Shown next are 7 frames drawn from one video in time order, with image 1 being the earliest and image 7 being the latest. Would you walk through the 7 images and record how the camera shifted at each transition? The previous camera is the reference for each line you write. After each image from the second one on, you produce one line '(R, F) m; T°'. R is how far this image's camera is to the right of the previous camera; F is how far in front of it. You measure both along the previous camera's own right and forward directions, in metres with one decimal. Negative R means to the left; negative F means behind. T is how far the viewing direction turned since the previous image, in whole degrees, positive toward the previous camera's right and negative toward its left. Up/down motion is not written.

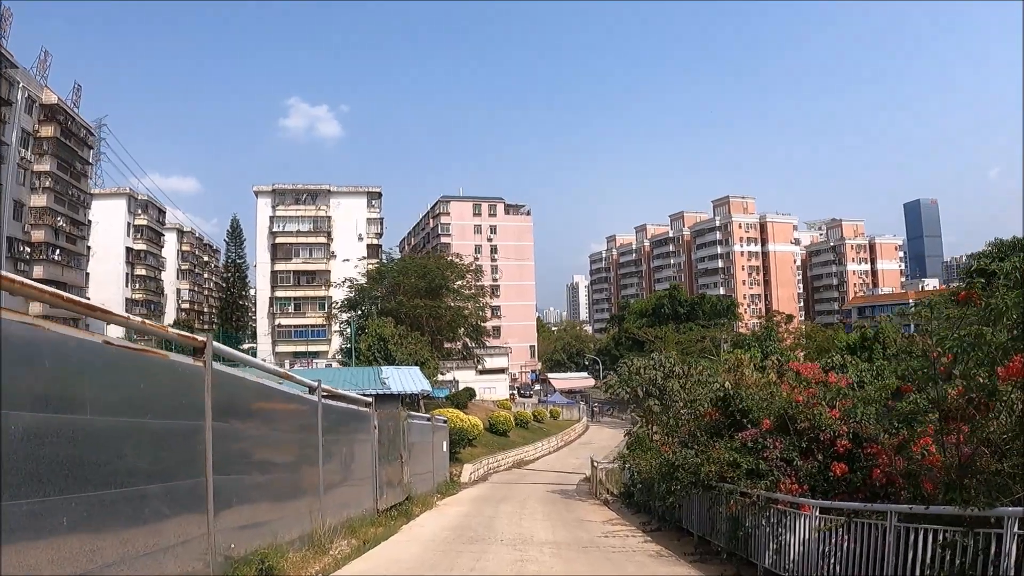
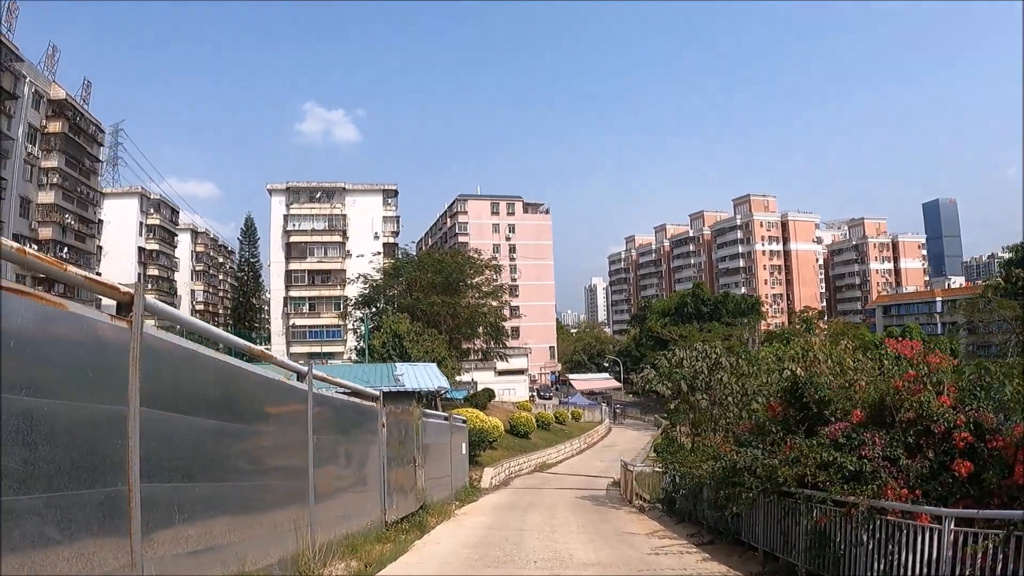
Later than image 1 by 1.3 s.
(-0.2, +1.6) m; -1°
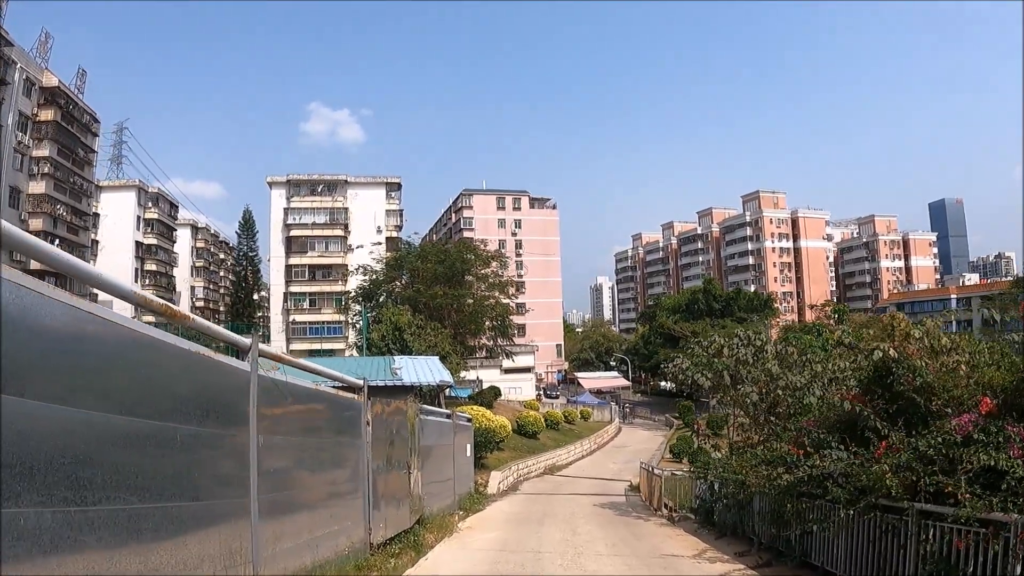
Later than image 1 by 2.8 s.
(-0.1, +1.8) m; 0°
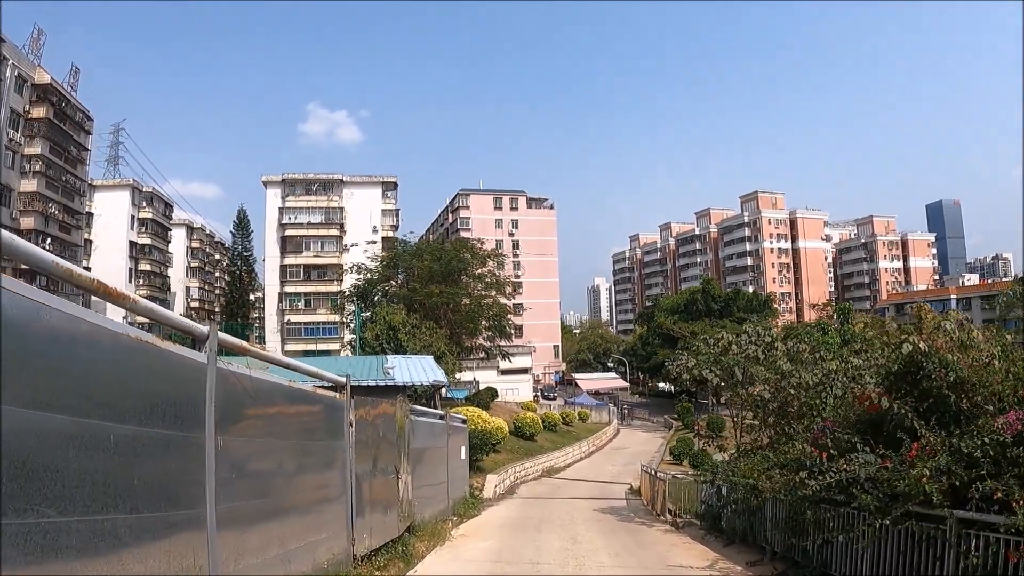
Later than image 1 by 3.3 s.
(0.0, +0.6) m; 0°
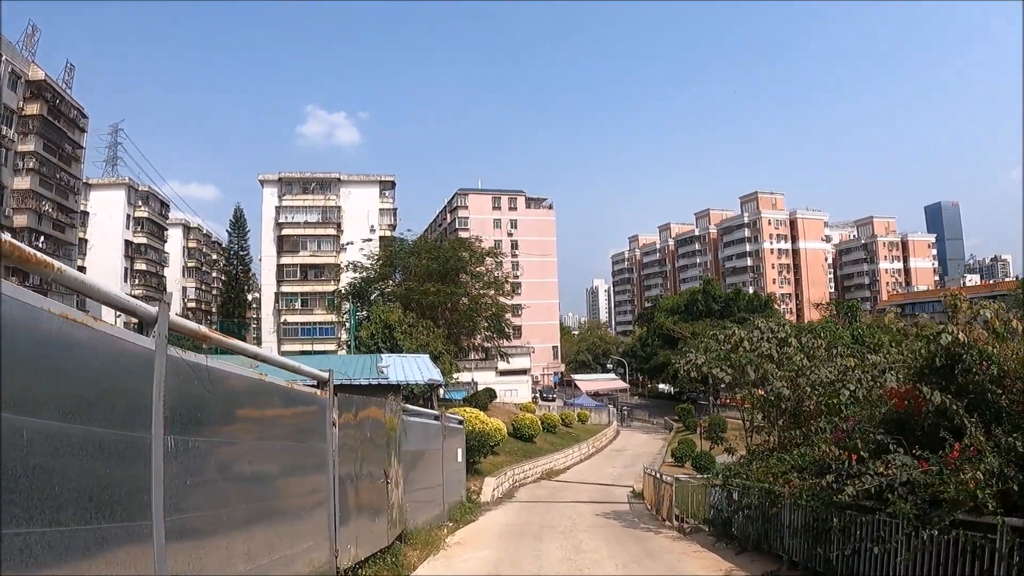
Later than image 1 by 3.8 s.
(0.0, +0.6) m; 0°
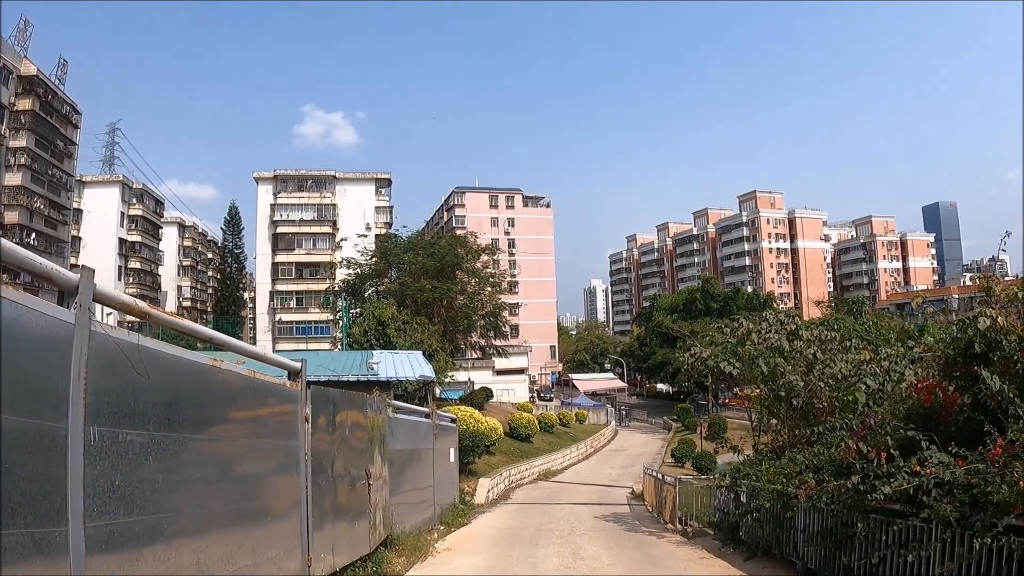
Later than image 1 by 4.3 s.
(0.0, +0.6) m; 0°
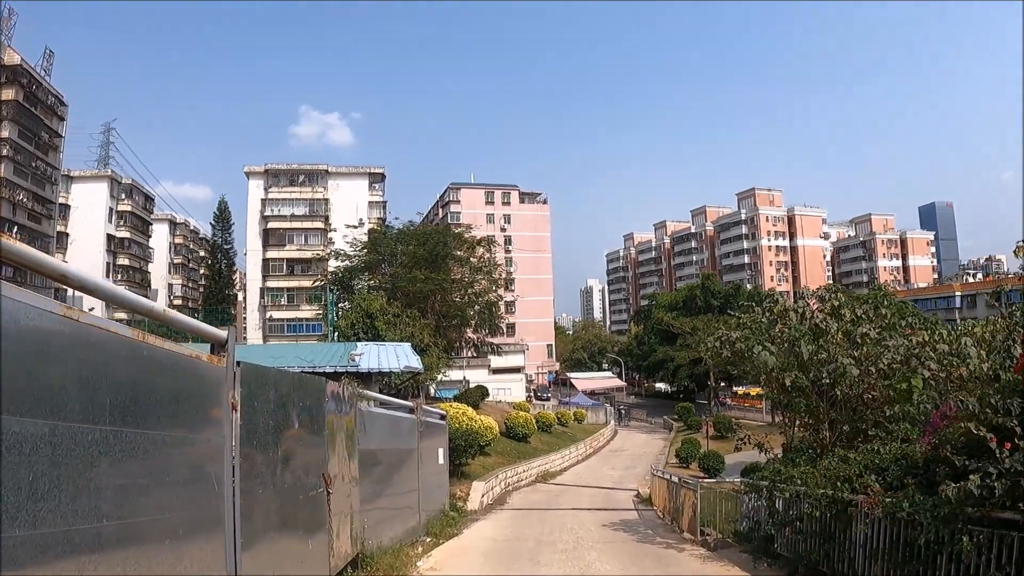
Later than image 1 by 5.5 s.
(0.0, +1.4) m; 0°
